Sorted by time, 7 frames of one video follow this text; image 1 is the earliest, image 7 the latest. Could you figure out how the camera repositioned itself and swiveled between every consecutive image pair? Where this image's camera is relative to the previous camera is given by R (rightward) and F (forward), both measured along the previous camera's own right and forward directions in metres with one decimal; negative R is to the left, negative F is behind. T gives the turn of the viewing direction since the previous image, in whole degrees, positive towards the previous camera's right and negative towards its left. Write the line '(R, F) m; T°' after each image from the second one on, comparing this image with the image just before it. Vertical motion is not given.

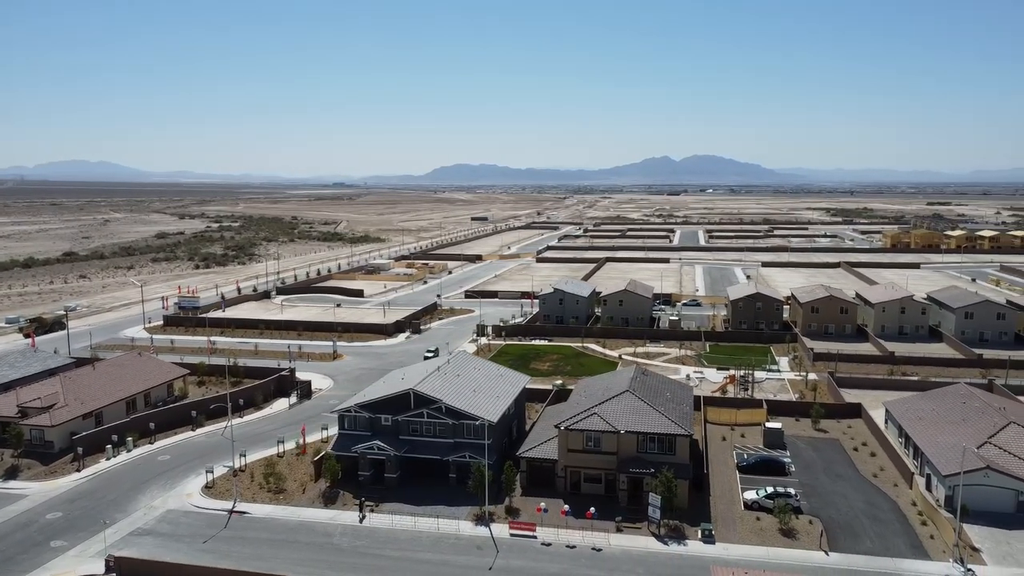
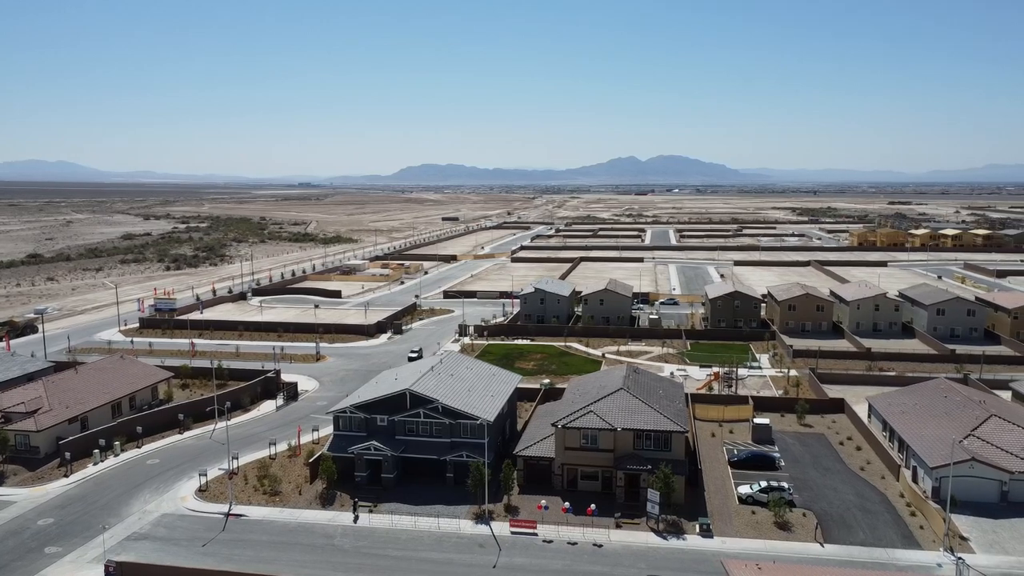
(-0.8, -0.1) m; +2°
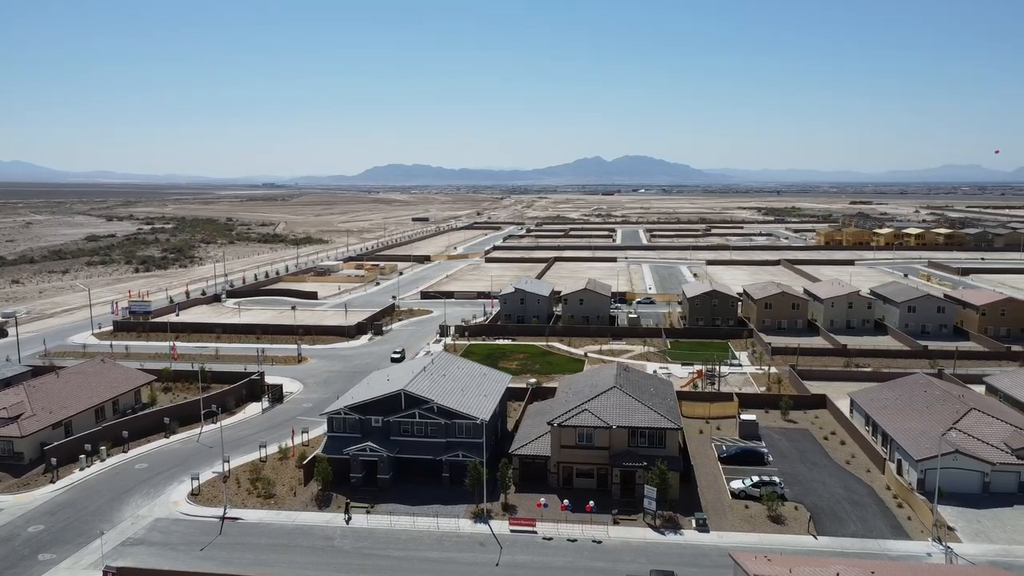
(-0.8, -0.1) m; +2°
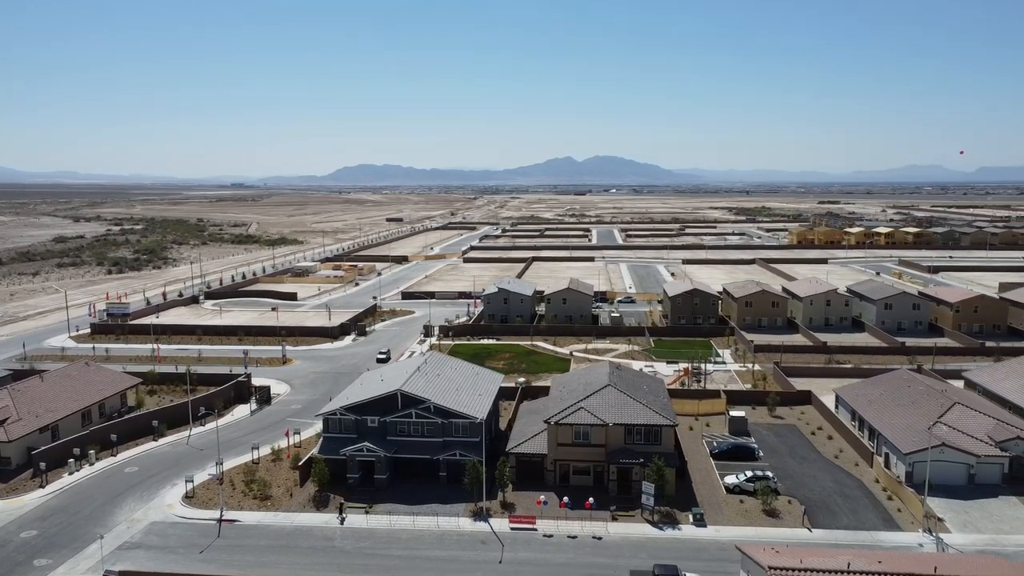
(-0.7, -0.1) m; +2°
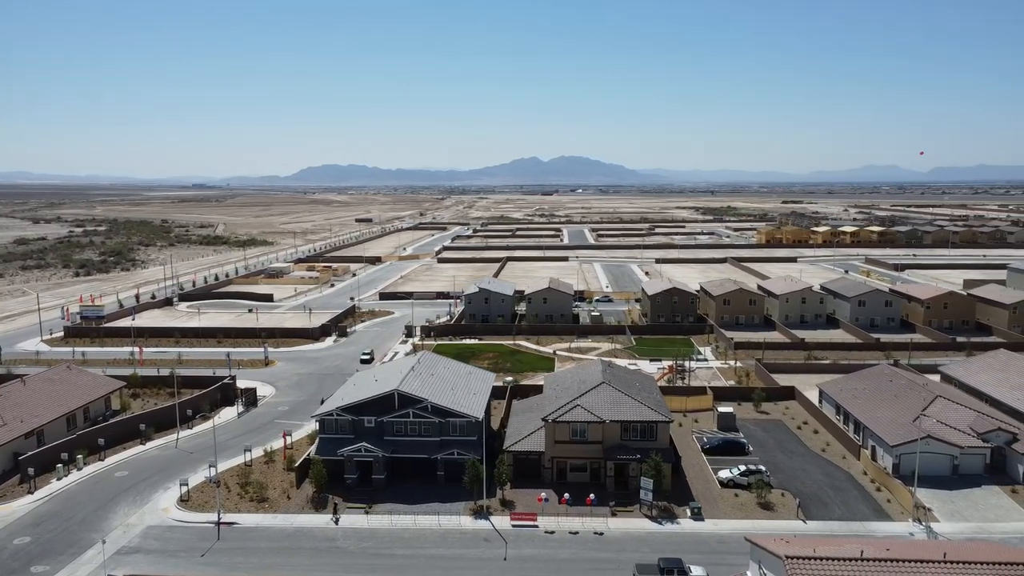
(-0.8, -0.2) m; +2°
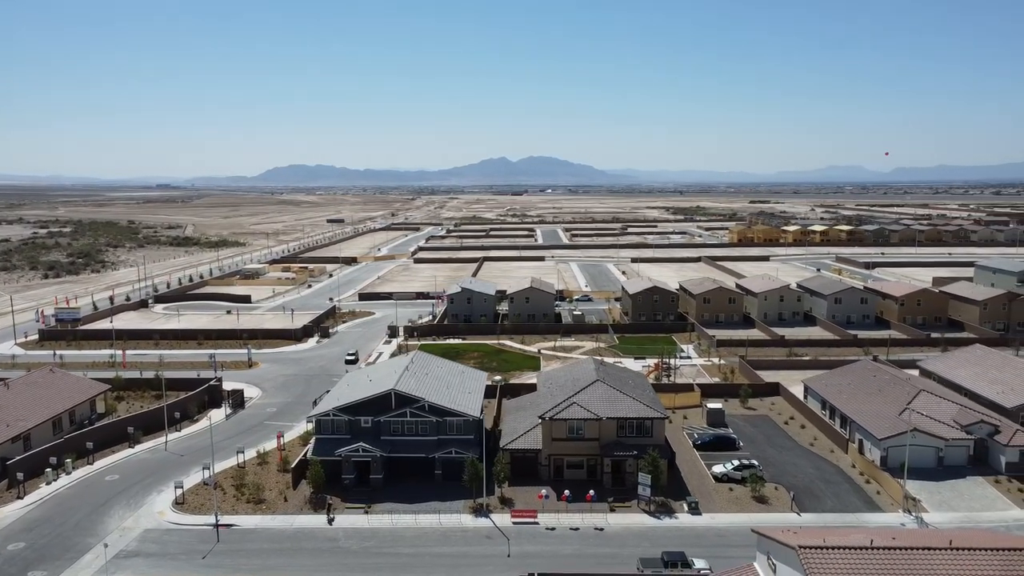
(-0.8, -0.1) m; +2°
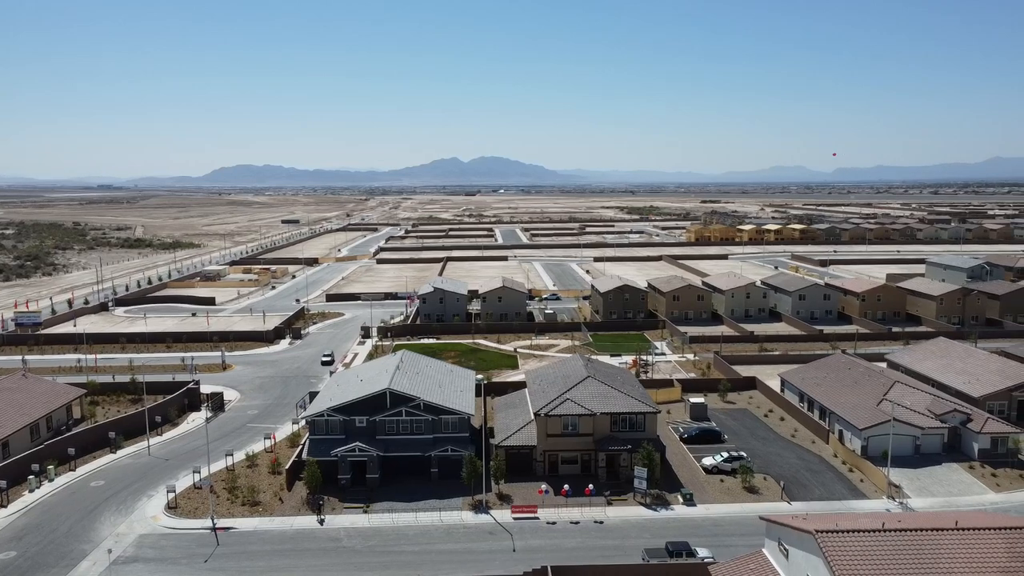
(-1.2, -0.2) m; +3°
